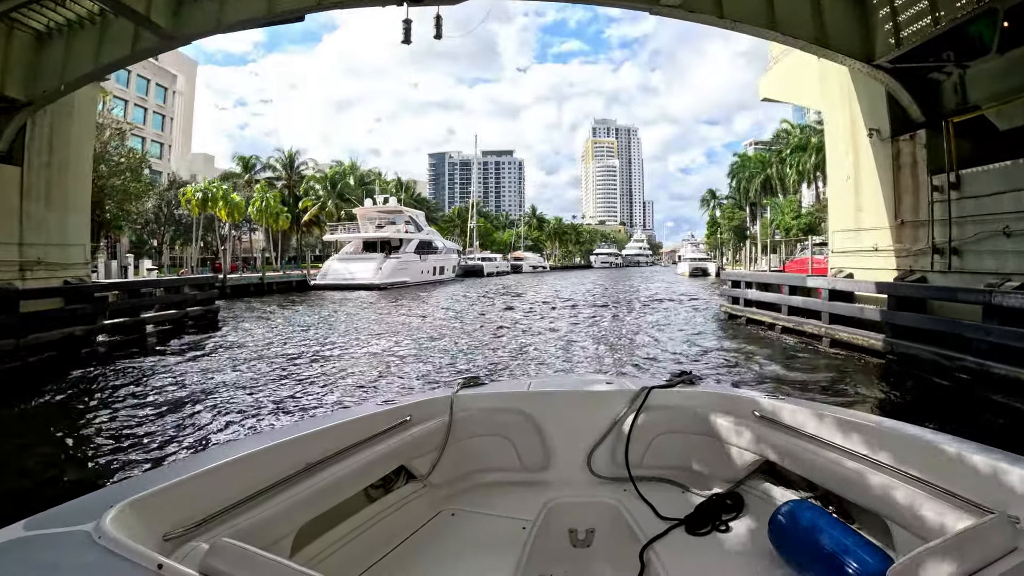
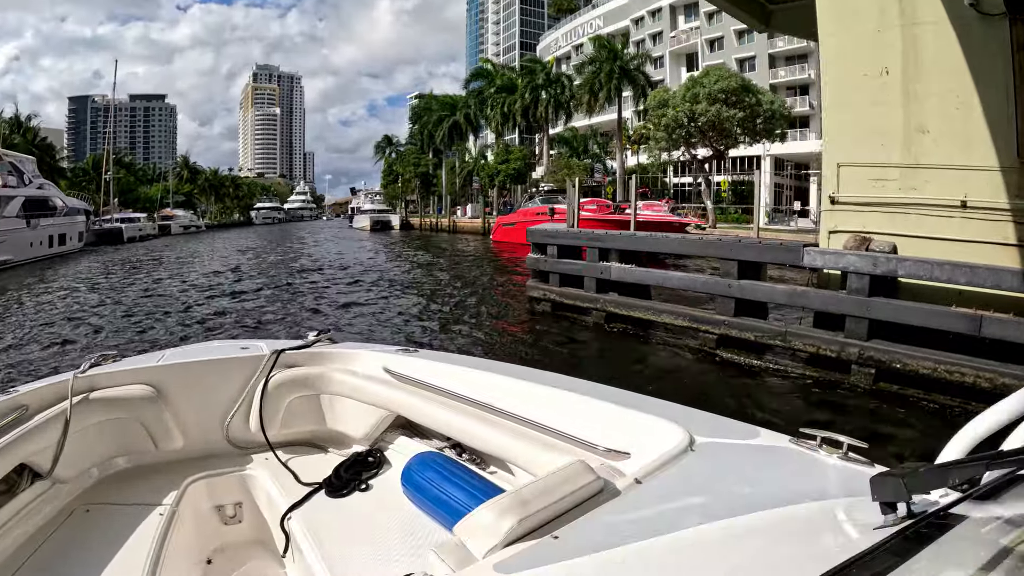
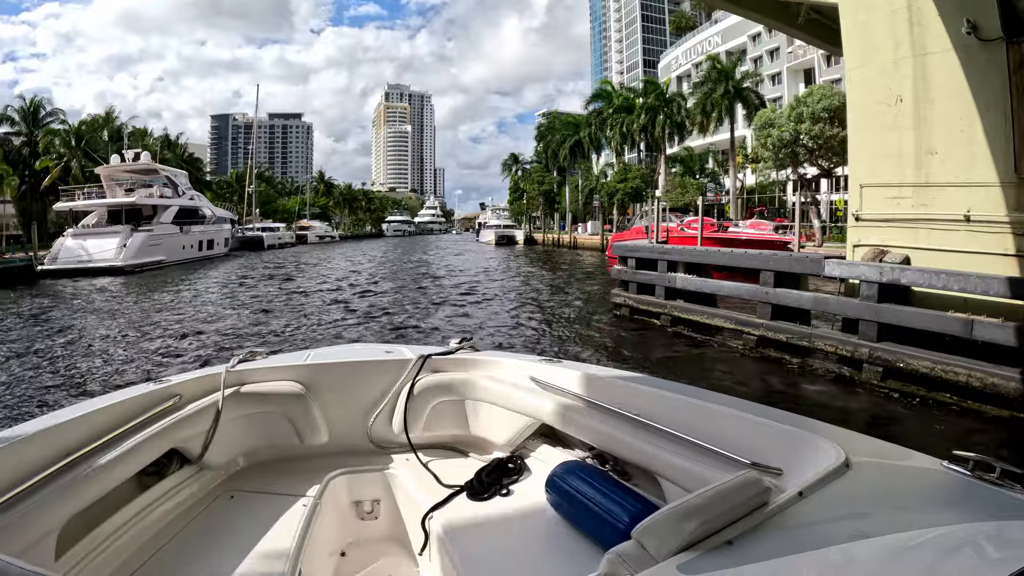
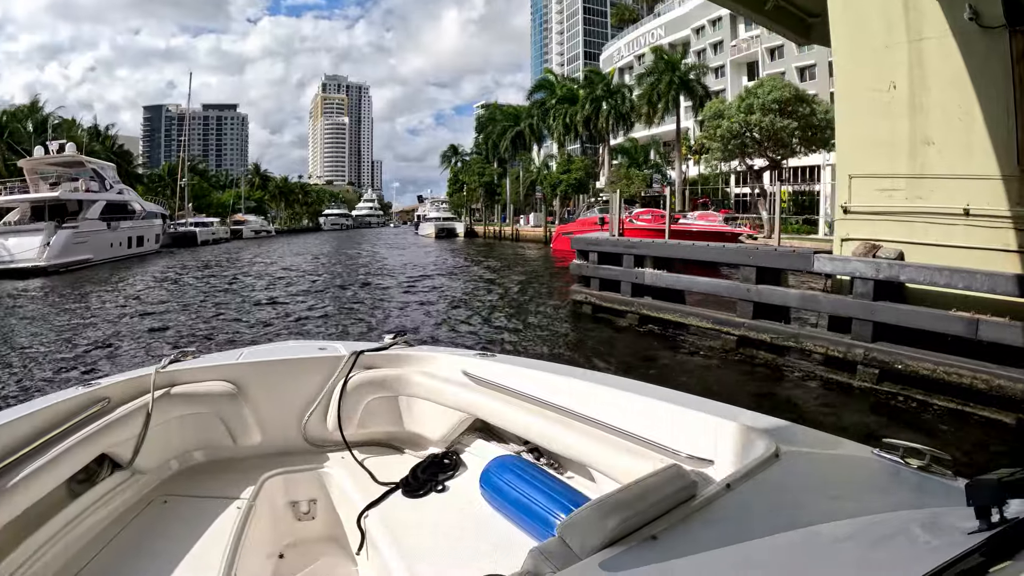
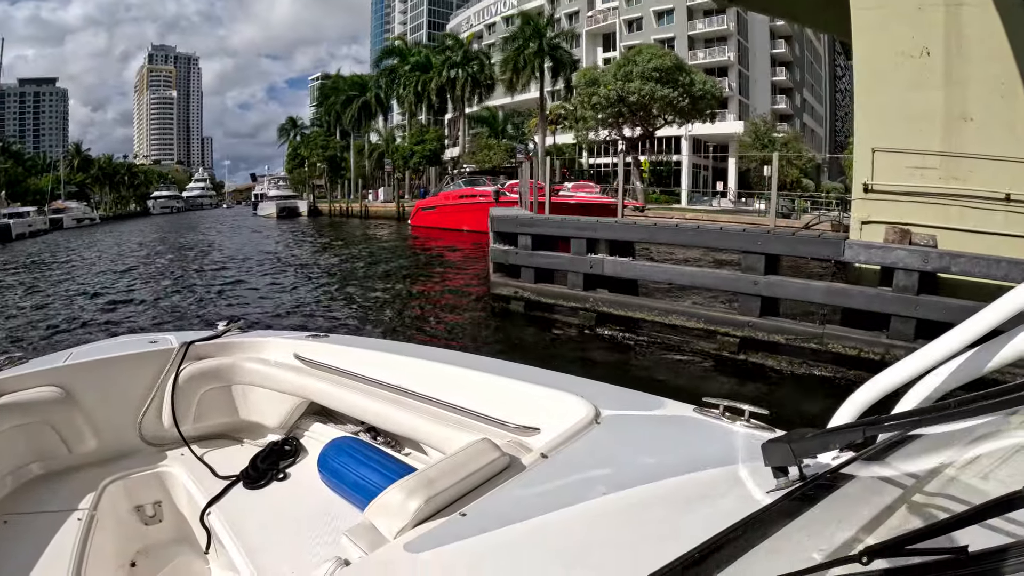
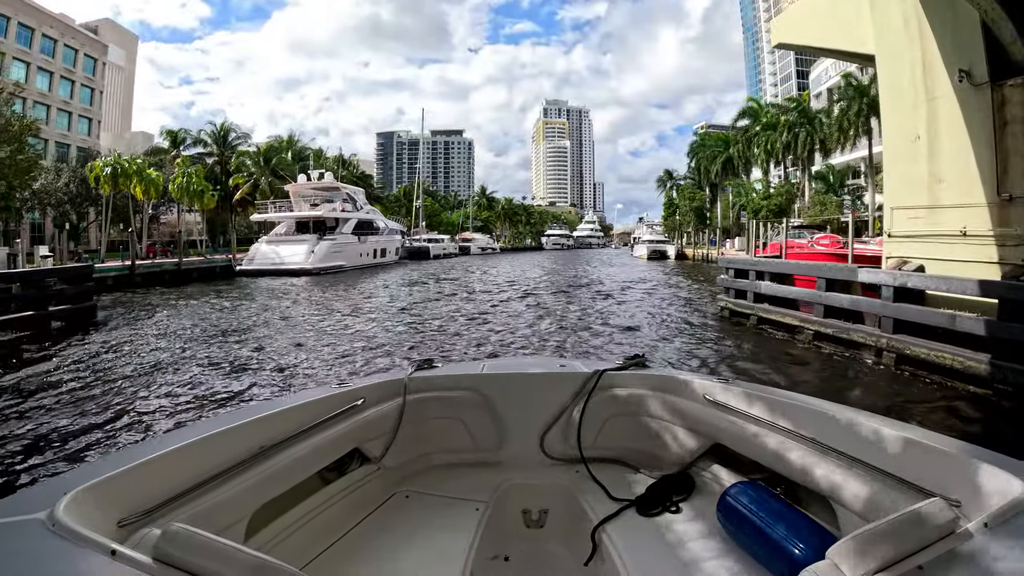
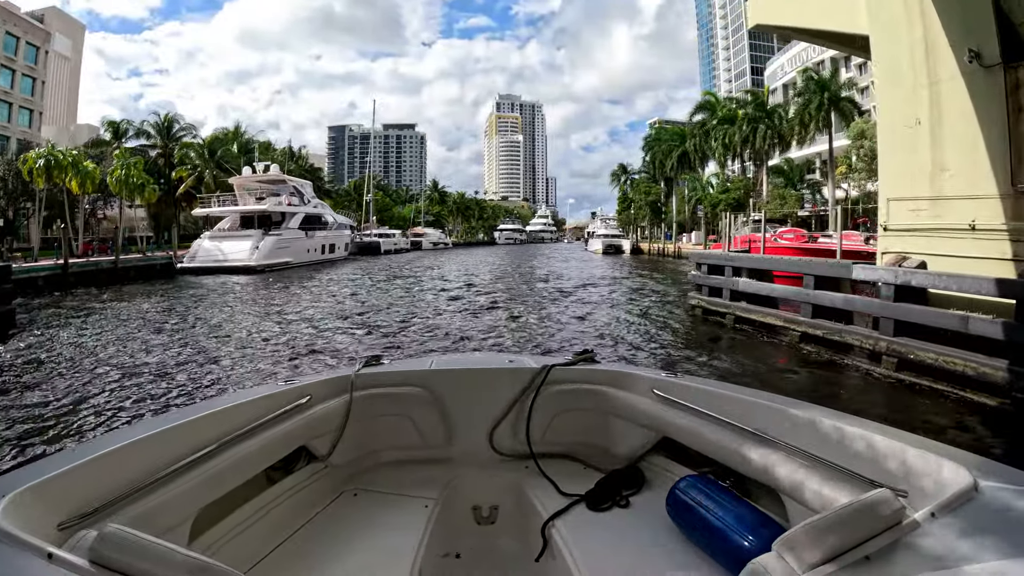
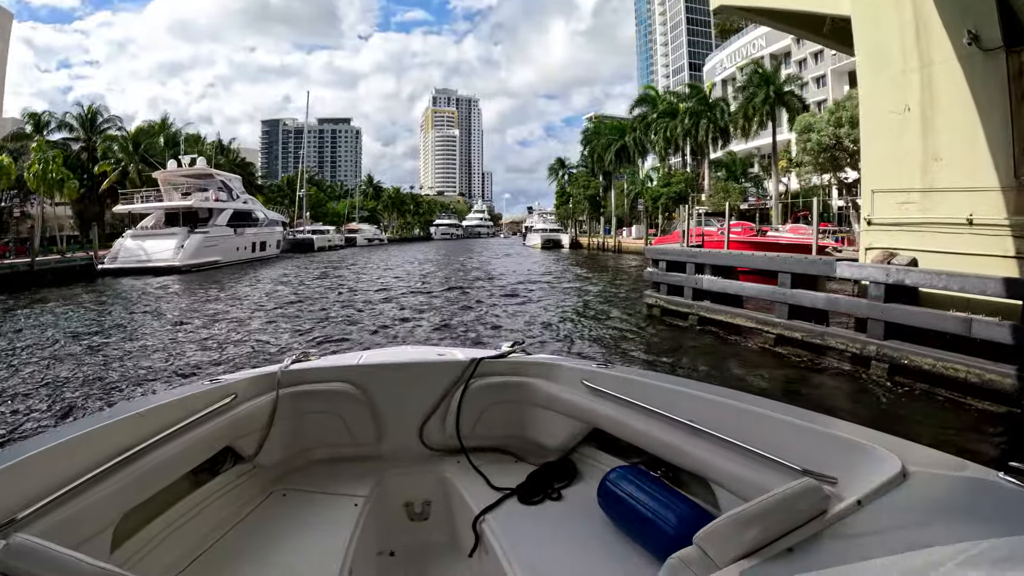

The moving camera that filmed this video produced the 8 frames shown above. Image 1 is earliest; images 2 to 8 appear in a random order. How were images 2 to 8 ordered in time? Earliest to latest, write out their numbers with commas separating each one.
6, 7, 8, 3, 4, 2, 5
